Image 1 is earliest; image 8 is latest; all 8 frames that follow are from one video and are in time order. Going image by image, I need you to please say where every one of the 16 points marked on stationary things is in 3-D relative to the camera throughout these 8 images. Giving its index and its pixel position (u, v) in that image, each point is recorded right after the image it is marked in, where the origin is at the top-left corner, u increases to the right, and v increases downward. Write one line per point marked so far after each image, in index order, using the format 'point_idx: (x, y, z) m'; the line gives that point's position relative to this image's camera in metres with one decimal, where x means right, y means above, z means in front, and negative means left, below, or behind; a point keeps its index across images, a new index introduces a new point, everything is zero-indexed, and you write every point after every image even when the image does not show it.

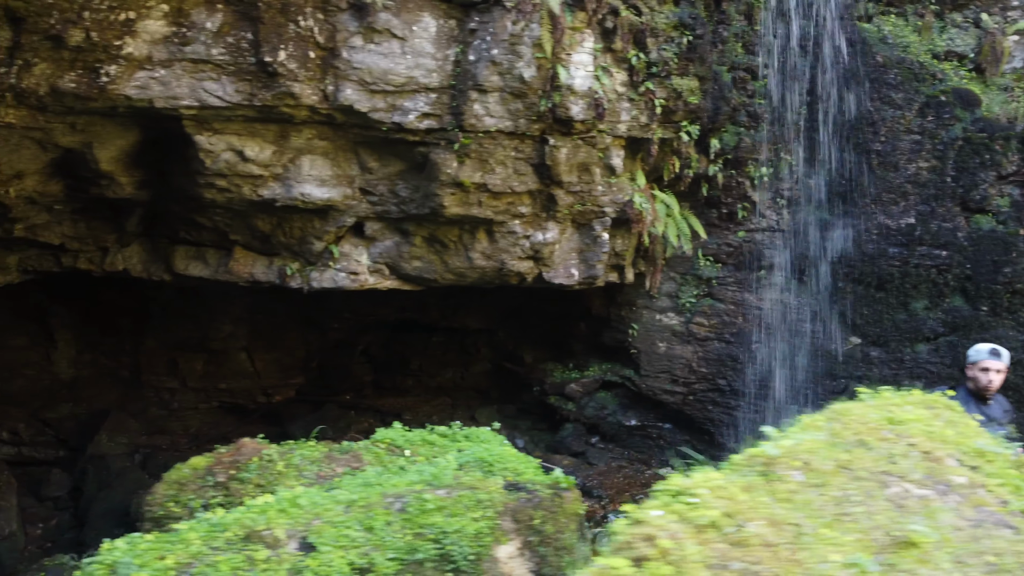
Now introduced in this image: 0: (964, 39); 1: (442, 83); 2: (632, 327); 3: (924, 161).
0: (+3.6, +2.0, +7.8) m
1: (-0.5, +1.4, +6.5) m
2: (+1.1, -0.4, +8.9) m
3: (+3.3, +1.0, +7.7) m
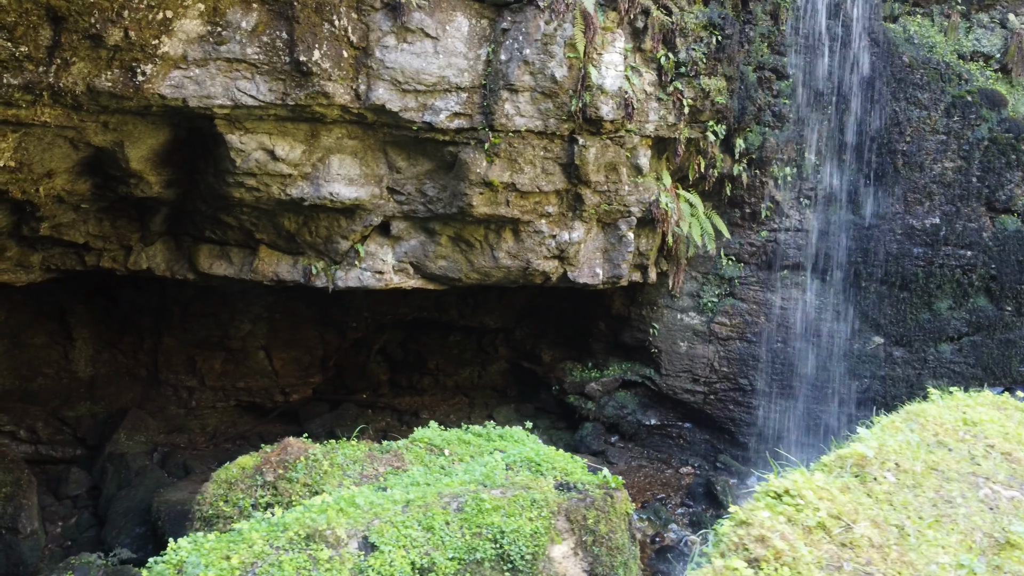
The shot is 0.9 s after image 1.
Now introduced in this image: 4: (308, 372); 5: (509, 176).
0: (+3.8, +2.0, +7.8) m
1: (-0.3, +1.4, +6.5) m
2: (+1.3, -0.4, +8.9) m
3: (+3.5, +1.0, +7.7) m
4: (-2.3, -0.9, +10.9) m
5: (0.0, +0.8, +6.9) m
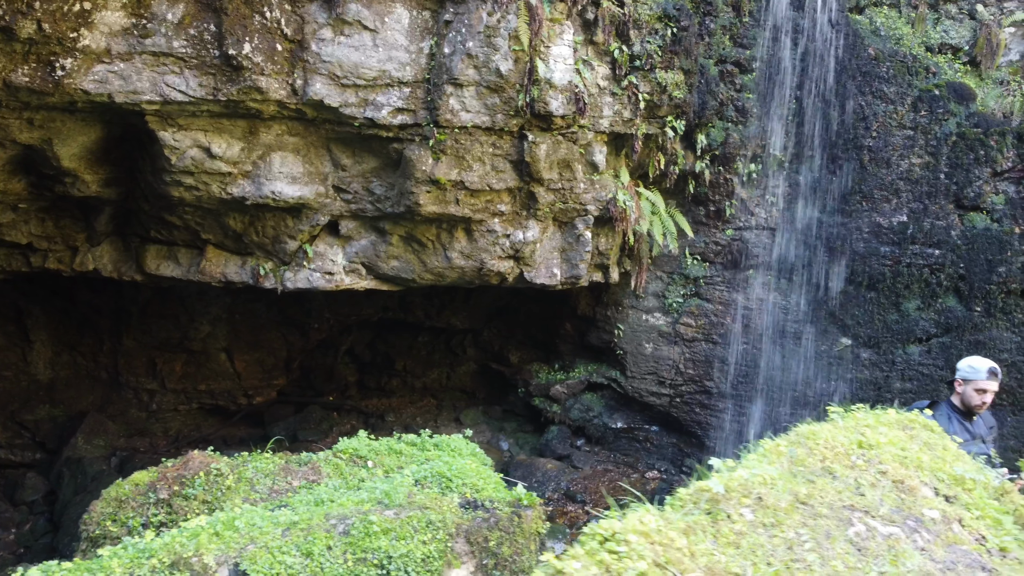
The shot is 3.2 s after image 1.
0: (+3.4, +2.0, +7.6) m
1: (-0.6, +1.4, +6.3) m
2: (+1.0, -0.4, +8.6) m
3: (+3.1, +1.0, +7.5) m
4: (-2.6, -0.9, +10.7) m
5: (-0.4, +0.8, +6.7) m
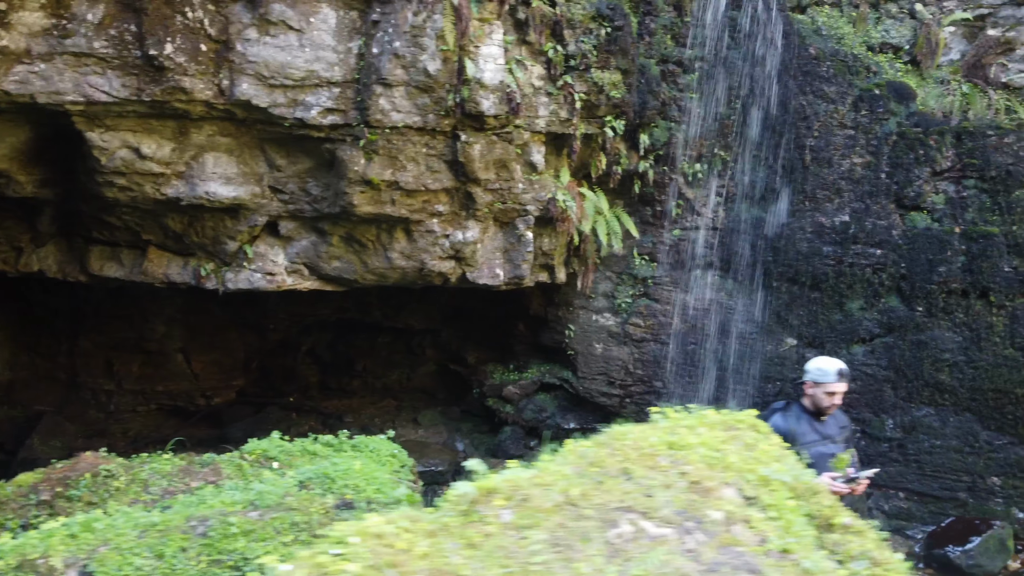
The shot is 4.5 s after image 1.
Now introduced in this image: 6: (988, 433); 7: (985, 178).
0: (+3.0, +2.0, +7.5) m
1: (-1.1, +1.4, +6.3) m
2: (+0.5, -0.4, +8.6) m
3: (+2.6, +1.0, +7.4) m
4: (-3.1, -0.9, +10.7) m
5: (-0.8, +0.8, +6.7) m
6: (+3.6, -1.1, +7.4) m
7: (+3.4, +0.8, +7.1) m
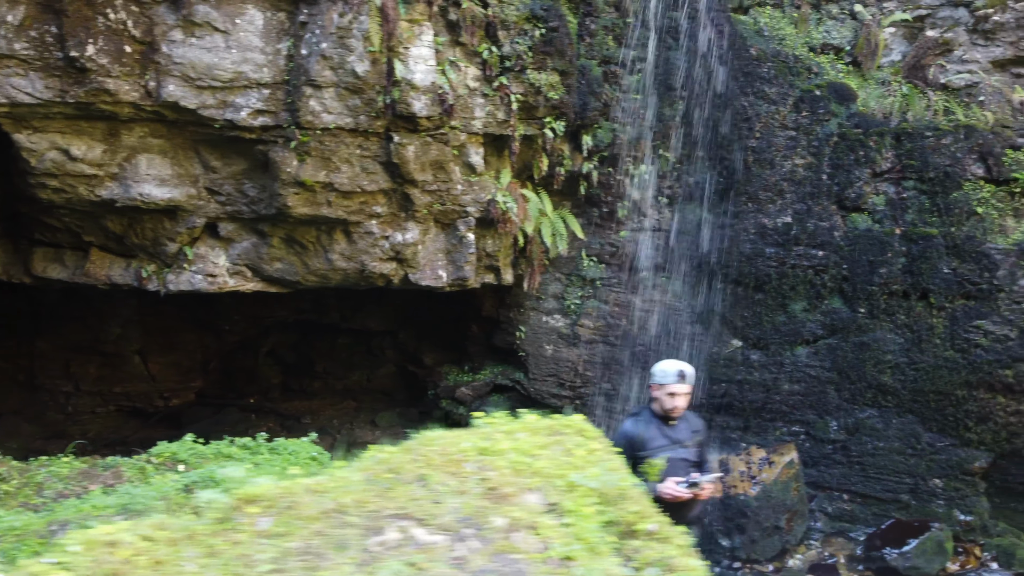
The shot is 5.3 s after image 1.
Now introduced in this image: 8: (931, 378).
0: (+2.5, +2.0, +7.5) m
1: (-1.5, +1.4, +6.3) m
2: (+0.1, -0.4, +8.6) m
3: (+2.2, +1.0, +7.4) m
4: (-3.5, -1.0, +10.7) m
5: (-1.3, +0.8, +6.7) m
6: (+3.2, -1.1, +7.4) m
7: (+3.0, +0.8, +7.1) m
8: (+3.1, -0.7, +7.2) m
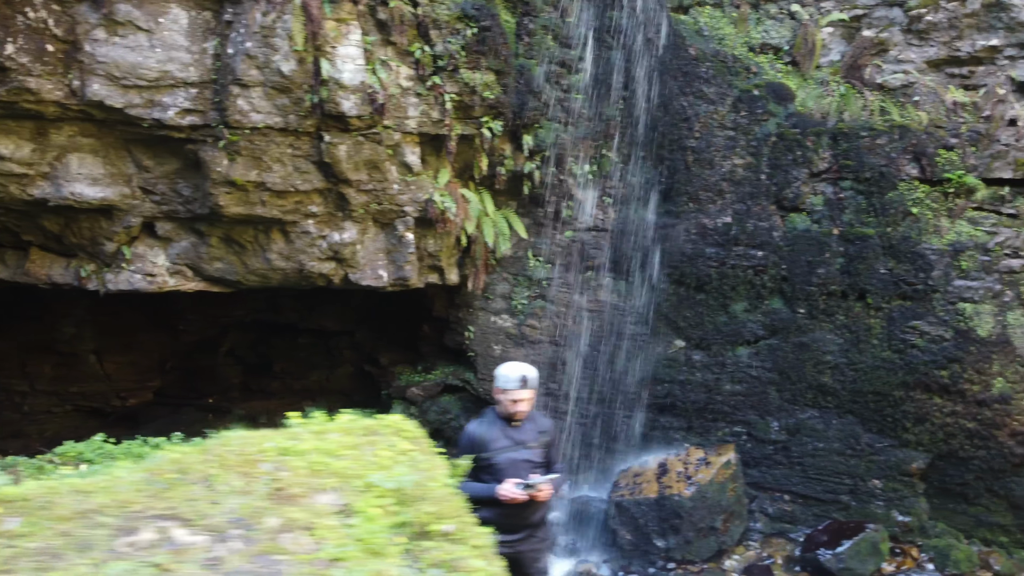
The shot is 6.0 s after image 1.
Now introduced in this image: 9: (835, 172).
0: (+2.1, +2.0, +7.5) m
1: (-2.0, +1.4, +6.3) m
2: (-0.4, -0.4, +8.6) m
3: (+1.7, +1.0, +7.4) m
4: (-4.0, -1.0, +10.7) m
5: (-1.8, +0.8, +6.6) m
6: (+2.7, -1.1, +7.3) m
7: (+2.5, +0.8, +7.0) m
8: (+2.7, -0.7, +7.2) m
9: (+2.4, +0.9, +7.1) m
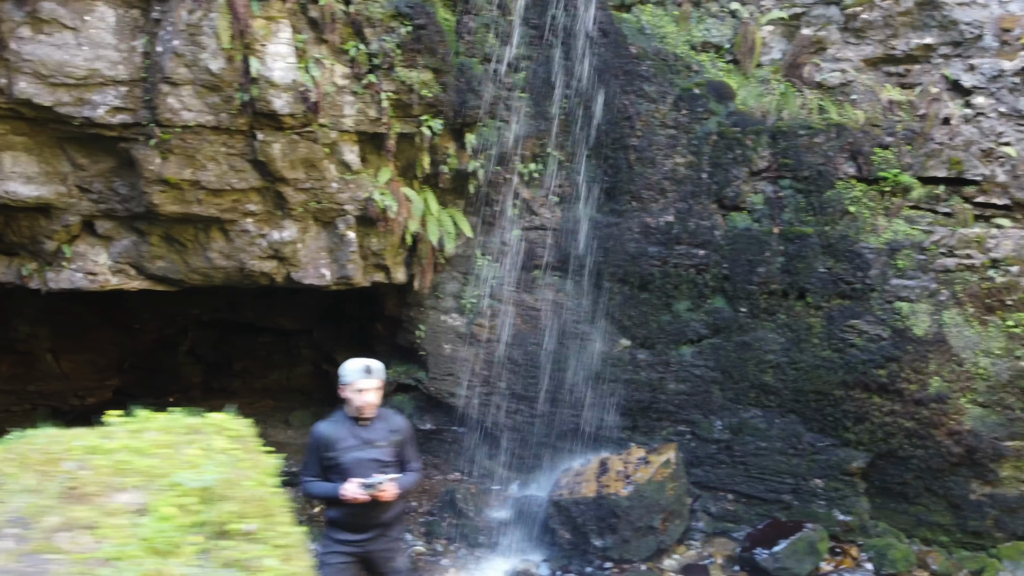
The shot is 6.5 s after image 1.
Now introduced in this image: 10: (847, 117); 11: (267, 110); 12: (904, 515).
0: (+1.6, +2.0, +7.5) m
1: (-2.4, +1.4, +6.2) m
2: (-0.9, -0.4, +8.6) m
3: (+1.3, +1.0, +7.4) m
4: (-4.4, -0.9, +10.7) m
5: (-2.2, +0.8, +6.6) m
6: (+2.2, -1.1, +7.3) m
7: (+2.1, +0.8, +7.0) m
8: (+2.2, -0.7, +7.2) m
9: (+1.9, +0.9, +7.1) m
10: (+2.4, +1.2, +6.9) m
11: (-1.6, +1.2, +6.4) m
12: (+2.9, -1.7, +7.1) m
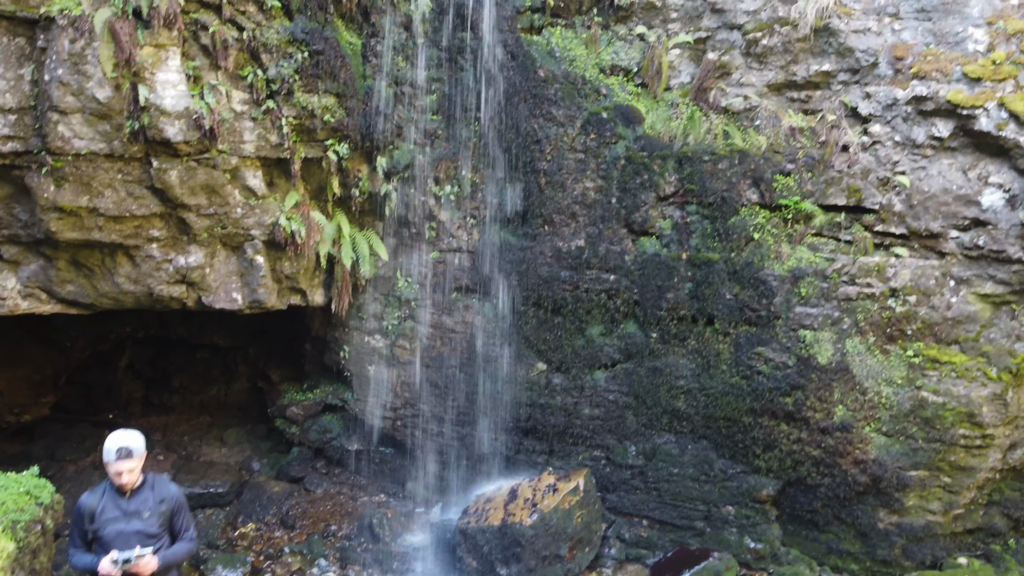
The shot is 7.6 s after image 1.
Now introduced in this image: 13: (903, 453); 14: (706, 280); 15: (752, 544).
0: (+0.9, +1.8, +7.4) m
1: (-3.1, +1.2, +6.2) m
2: (-1.5, -0.5, +8.5) m
3: (+0.6, +0.8, +7.3) m
4: (-5.1, -1.1, +10.6) m
5: (-2.9, +0.6, +6.6) m
6: (+1.6, -1.3, +7.3) m
7: (+1.4, +0.6, +7.0) m
8: (+1.5, -0.9, +7.1) m
9: (+1.2, +0.7, +7.0) m
10: (+1.7, +1.0, +6.8) m
11: (-2.3, +1.0, +6.4) m
12: (+2.2, -1.9, +7.1) m
13: (+2.6, -1.1, +6.6) m
14: (+1.4, +0.1, +7.0) m
15: (+1.8, -1.9, +7.2) m
